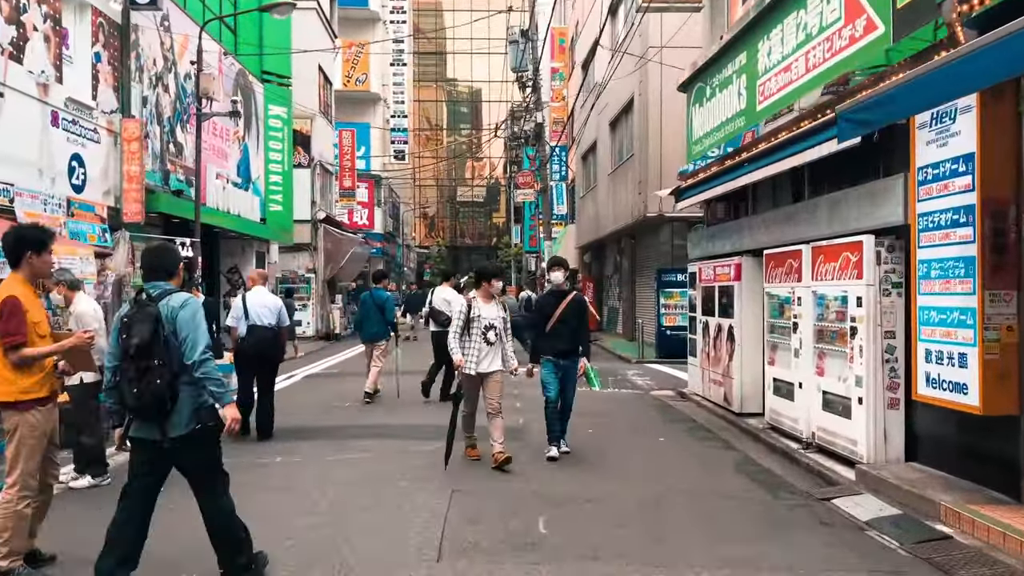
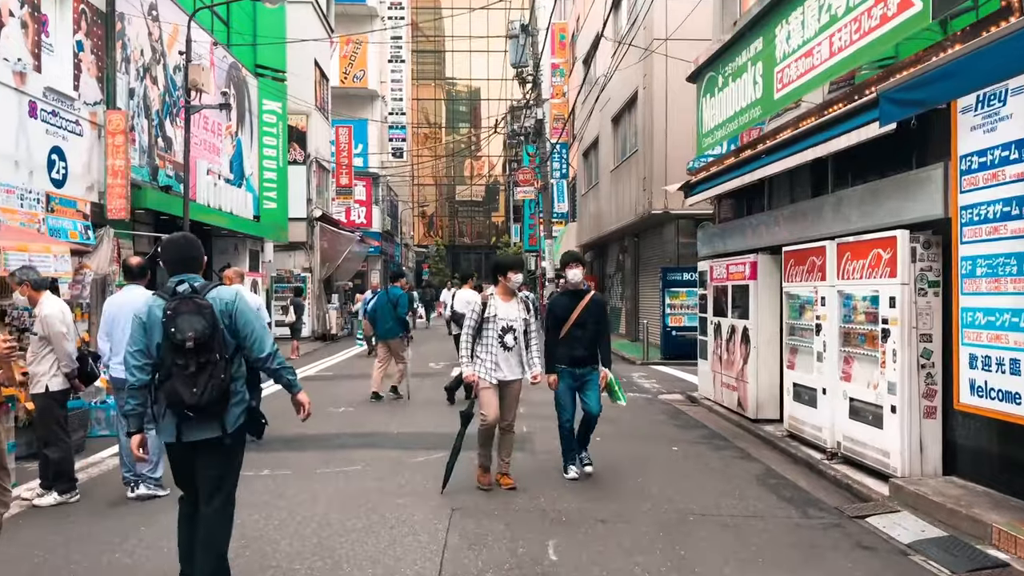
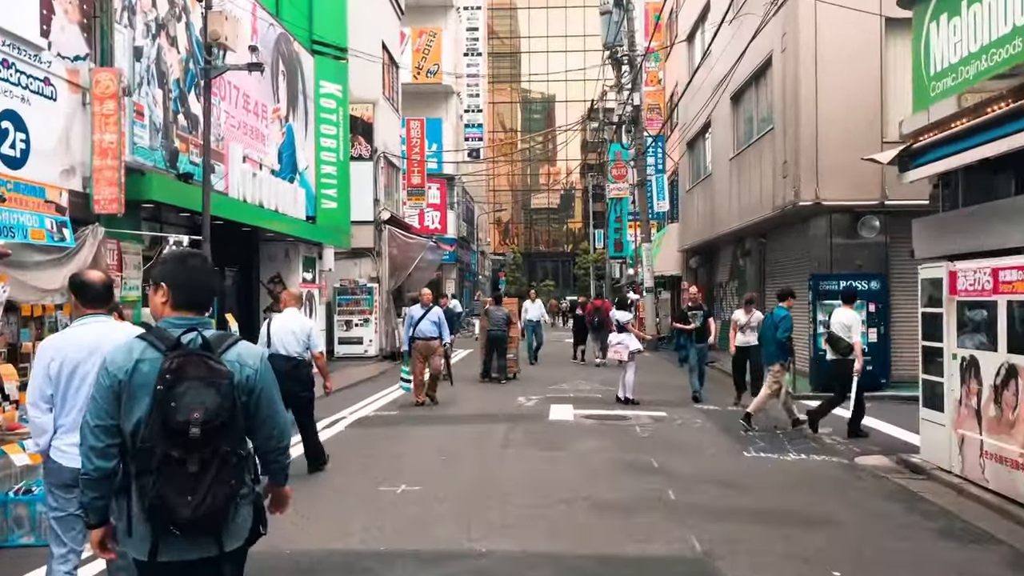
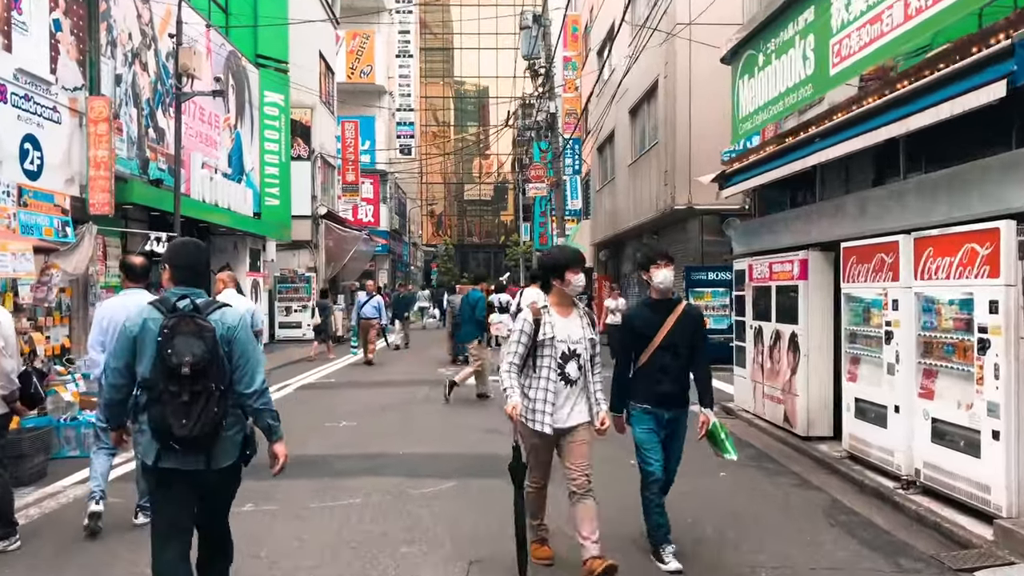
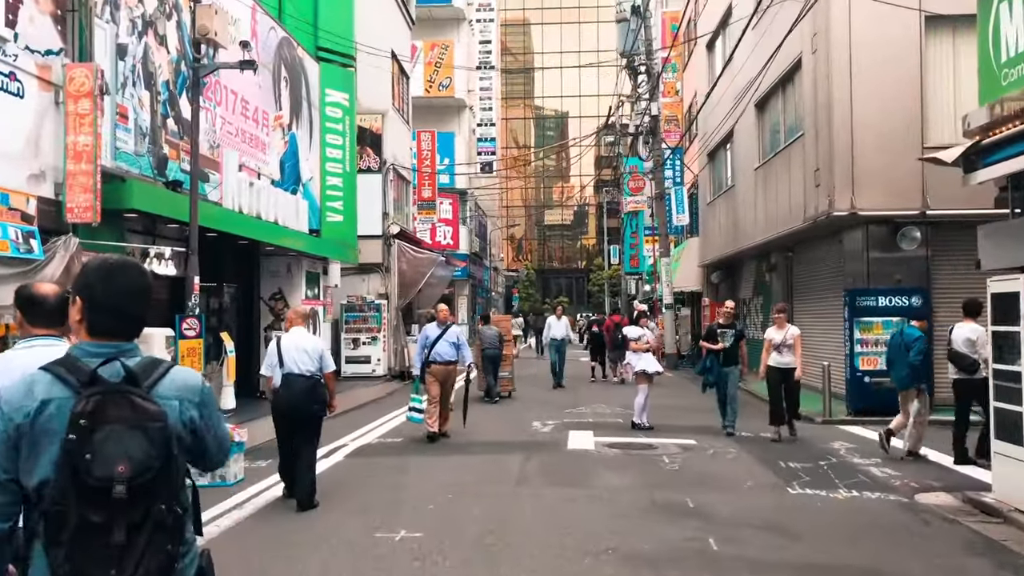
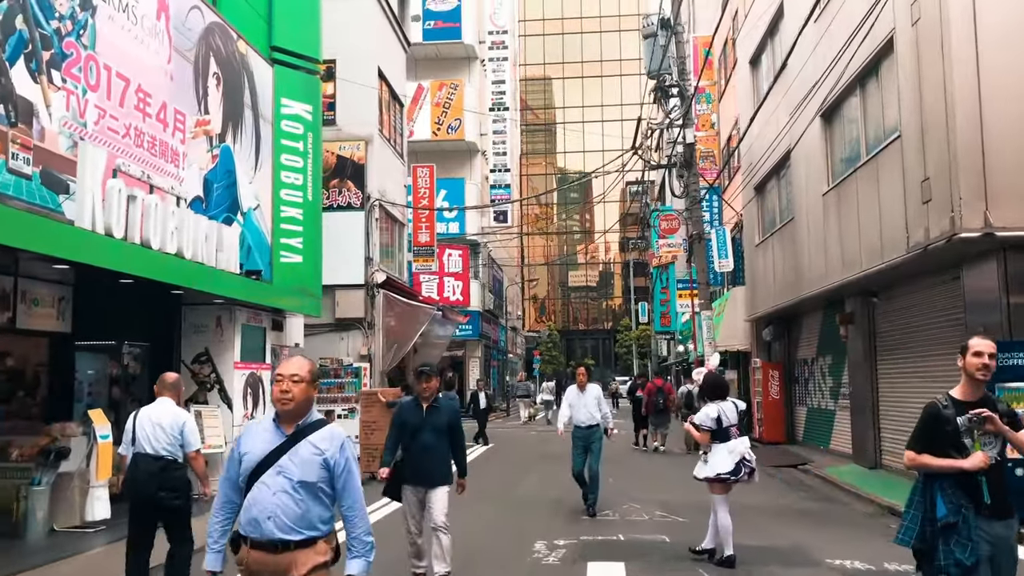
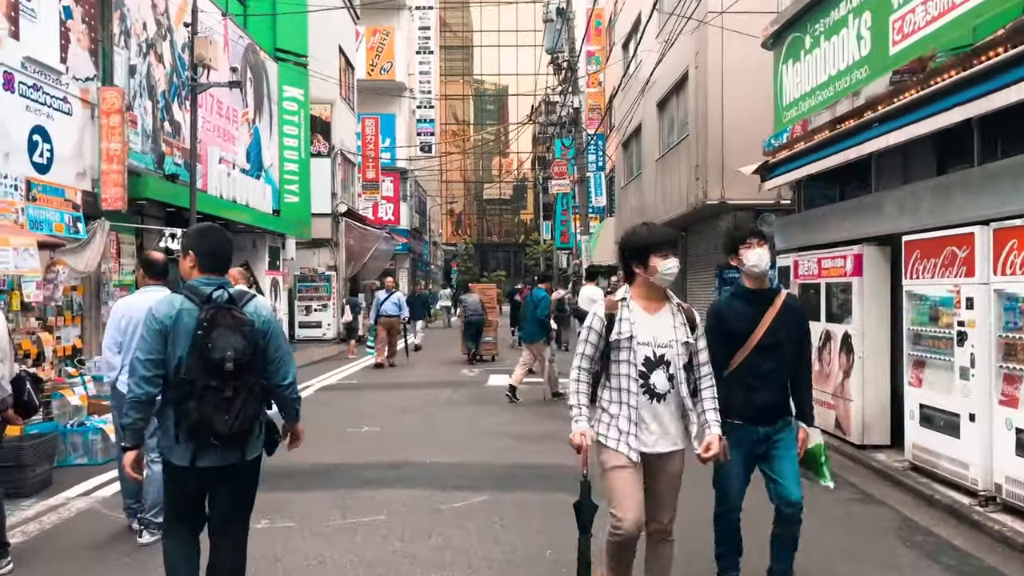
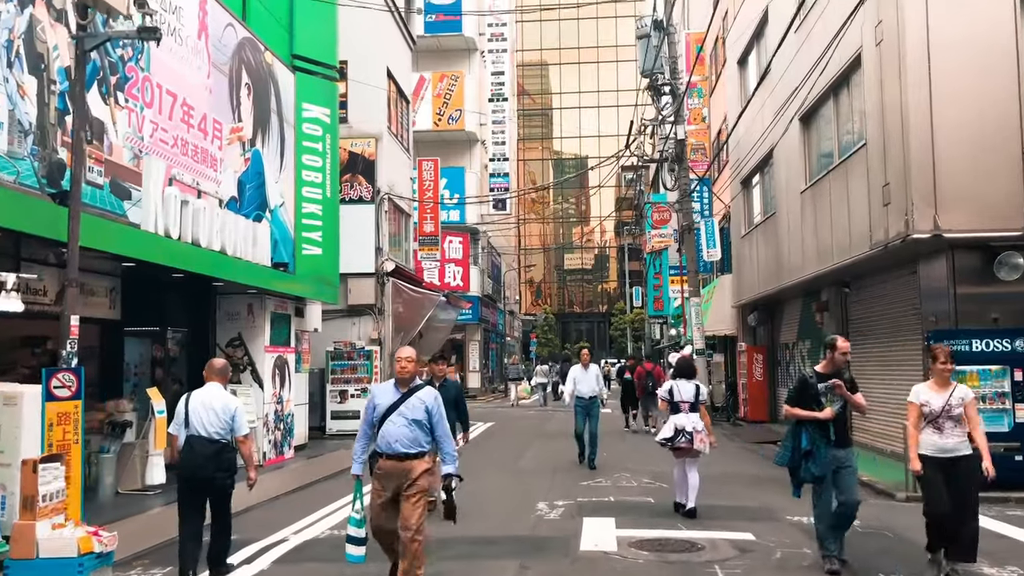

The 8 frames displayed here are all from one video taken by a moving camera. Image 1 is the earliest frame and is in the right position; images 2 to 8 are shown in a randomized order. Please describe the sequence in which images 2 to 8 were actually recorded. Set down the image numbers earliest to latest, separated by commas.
2, 4, 7, 3, 5, 8, 6
